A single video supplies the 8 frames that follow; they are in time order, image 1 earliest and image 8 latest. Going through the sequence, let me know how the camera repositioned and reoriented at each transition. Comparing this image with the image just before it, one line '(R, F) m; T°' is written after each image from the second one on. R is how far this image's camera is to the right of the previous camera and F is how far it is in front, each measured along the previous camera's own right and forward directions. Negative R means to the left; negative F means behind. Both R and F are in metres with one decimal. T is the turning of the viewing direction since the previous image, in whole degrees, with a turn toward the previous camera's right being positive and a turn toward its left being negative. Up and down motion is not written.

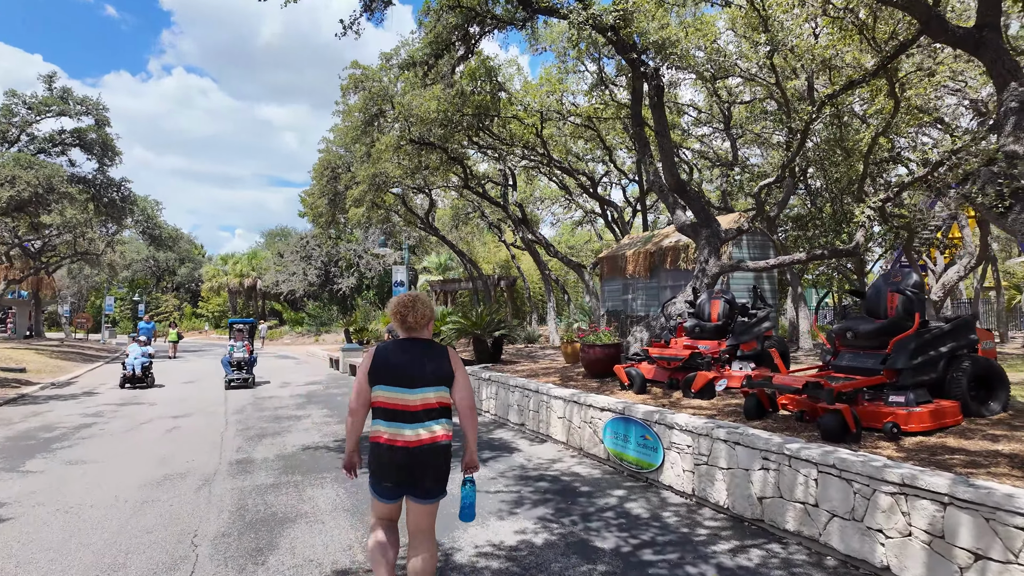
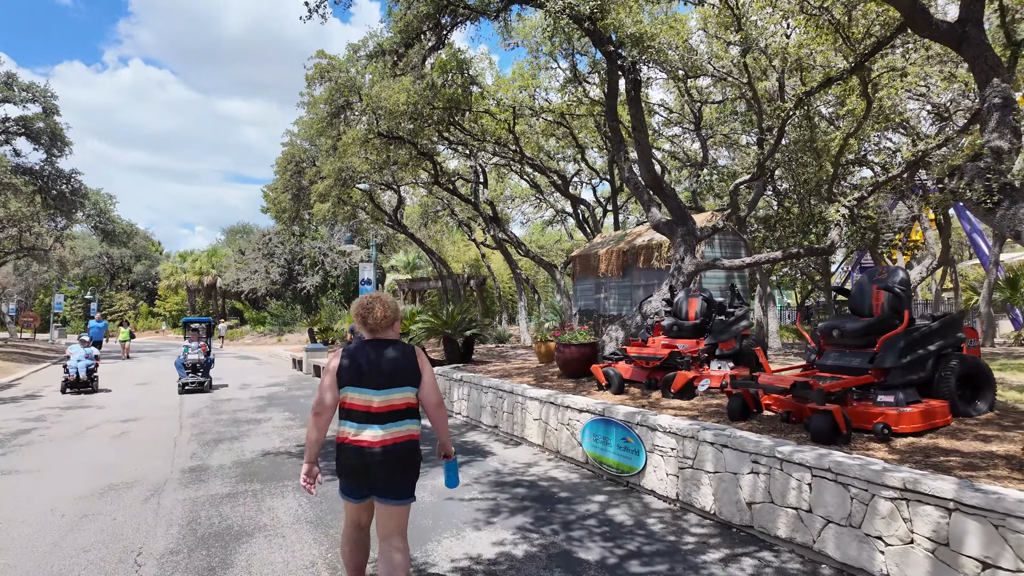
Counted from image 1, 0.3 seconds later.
(-0.1, +0.3) m; +3°
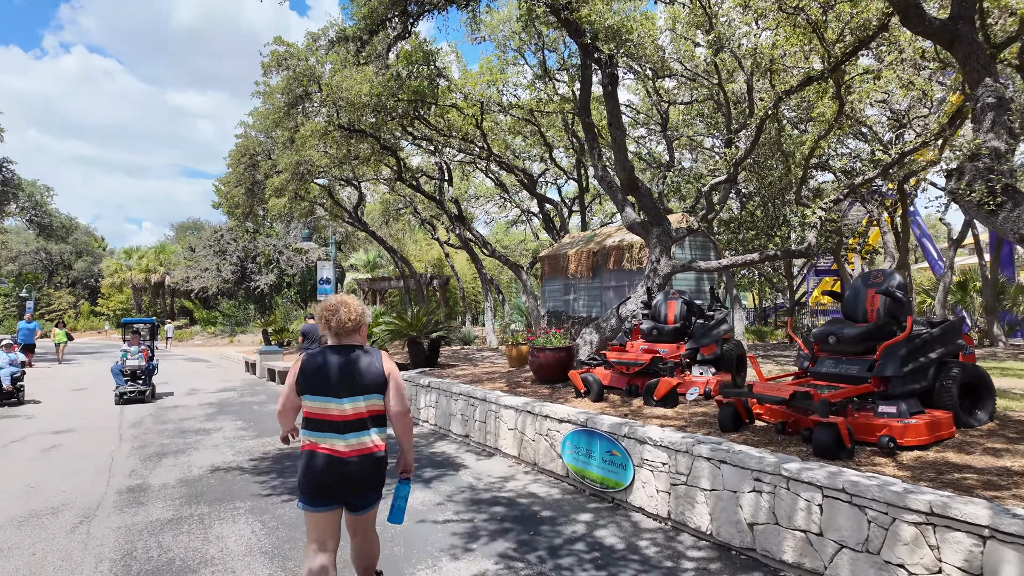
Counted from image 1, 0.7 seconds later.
(-0.2, +0.4) m; +4°
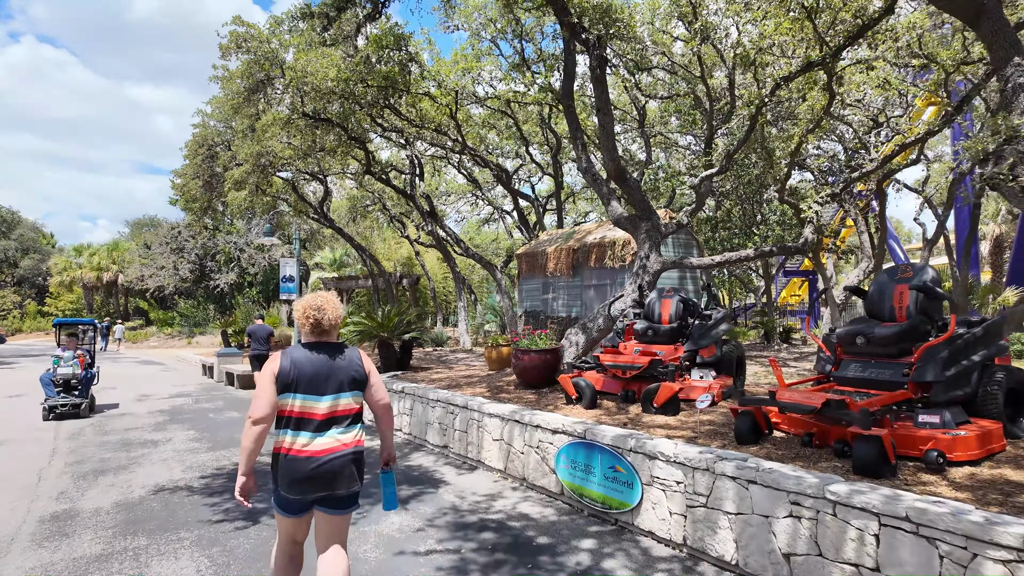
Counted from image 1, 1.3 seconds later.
(-0.2, +0.6) m; +3°
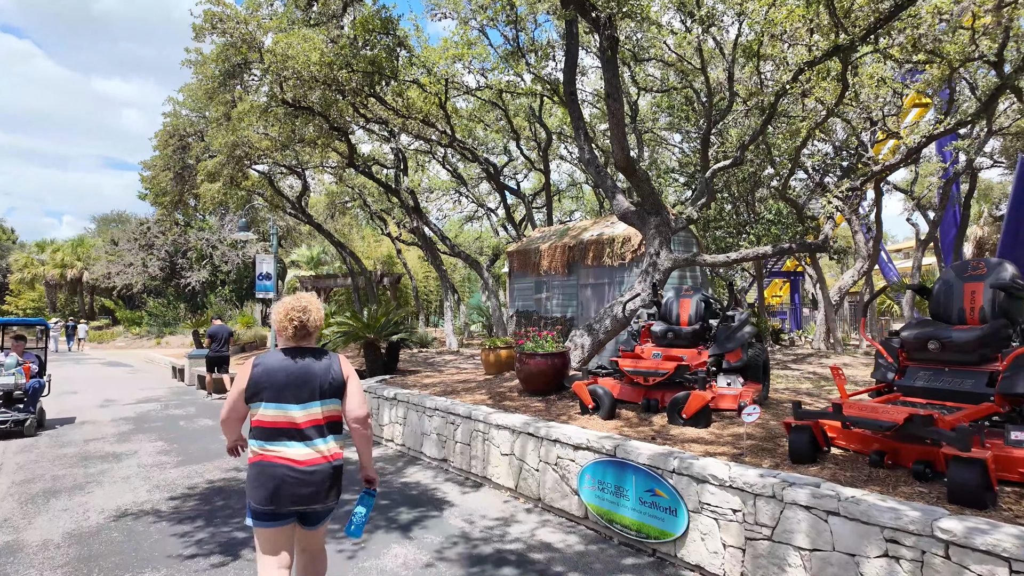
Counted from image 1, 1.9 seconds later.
(-0.3, +0.6) m; +2°
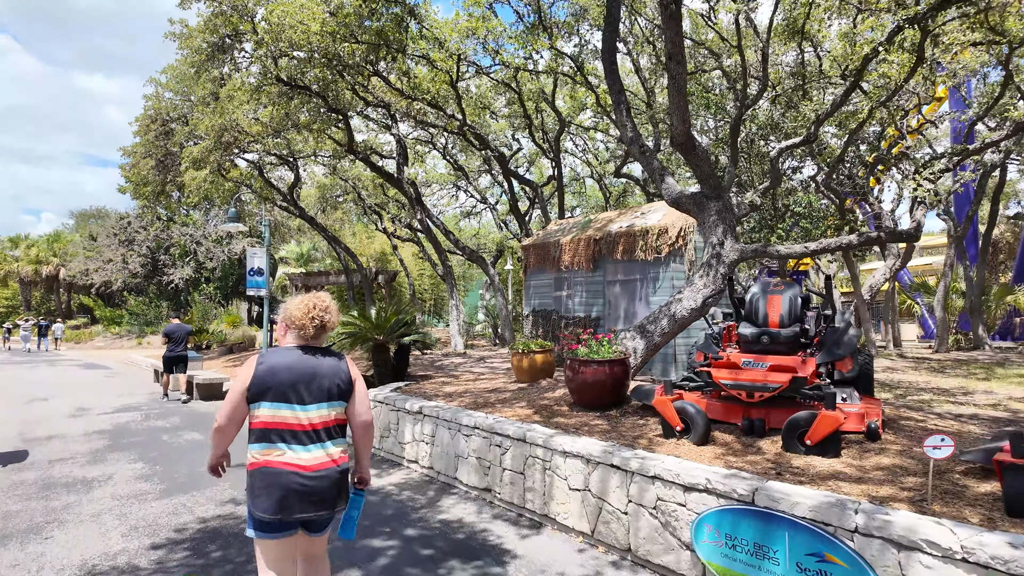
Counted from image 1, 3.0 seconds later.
(-0.7, +1.1) m; +1°
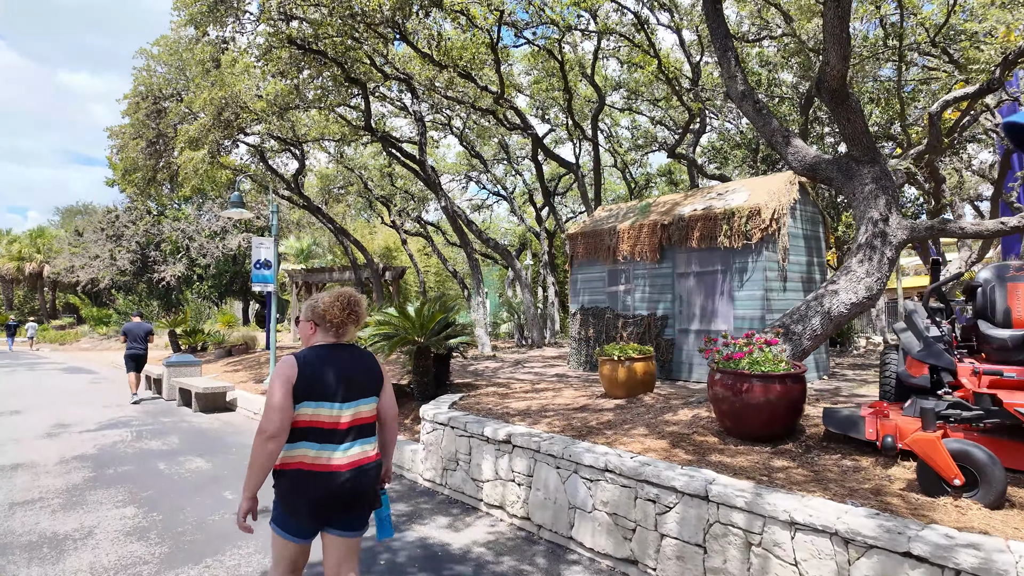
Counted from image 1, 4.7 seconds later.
(-1.0, +1.6) m; +1°
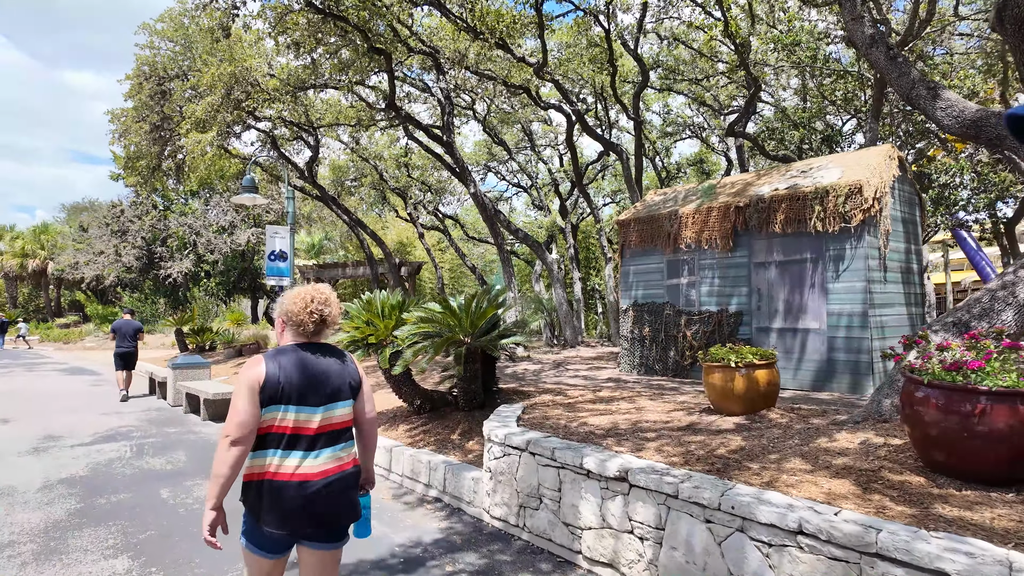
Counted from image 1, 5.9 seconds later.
(-0.7, +1.2) m; -1°
